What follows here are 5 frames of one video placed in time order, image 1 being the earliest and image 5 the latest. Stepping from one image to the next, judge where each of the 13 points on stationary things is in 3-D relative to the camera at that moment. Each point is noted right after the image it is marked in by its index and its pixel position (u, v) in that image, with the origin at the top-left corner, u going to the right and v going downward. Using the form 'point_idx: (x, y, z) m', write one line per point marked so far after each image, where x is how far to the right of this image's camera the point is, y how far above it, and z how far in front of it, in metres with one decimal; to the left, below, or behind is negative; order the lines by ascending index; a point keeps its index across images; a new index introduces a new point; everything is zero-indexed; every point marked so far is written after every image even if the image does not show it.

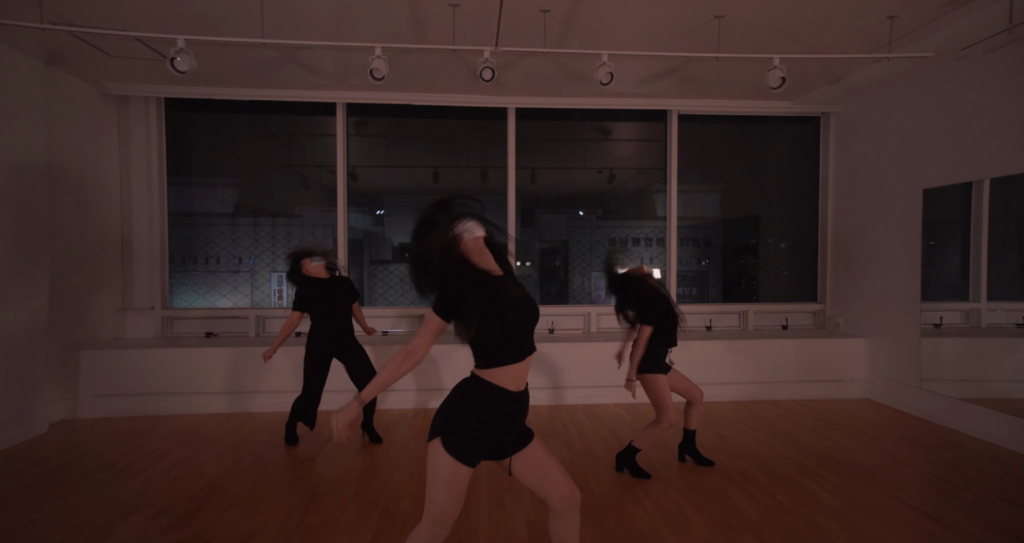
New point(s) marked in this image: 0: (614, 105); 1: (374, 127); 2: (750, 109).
0: (+1.2, +2.0, +4.9) m
1: (-1.6, +1.7, +4.8) m
2: (+2.9, +2.0, +5.0) m
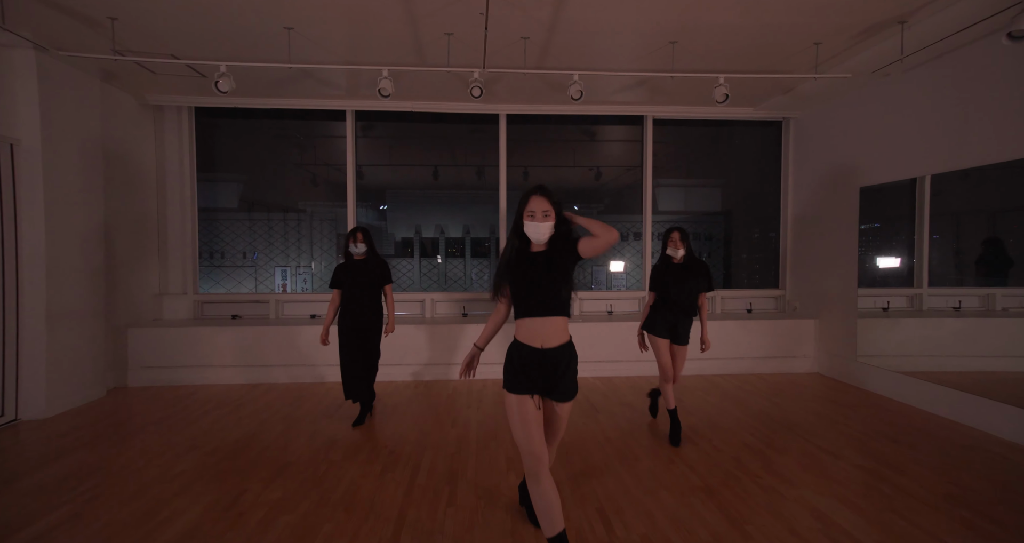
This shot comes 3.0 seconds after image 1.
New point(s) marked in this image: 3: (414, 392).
0: (+1.1, +2.1, +5.4) m
1: (-1.8, +1.9, +5.4) m
2: (+2.8, +2.1, +5.5) m
3: (-1.1, -1.3, +4.4) m
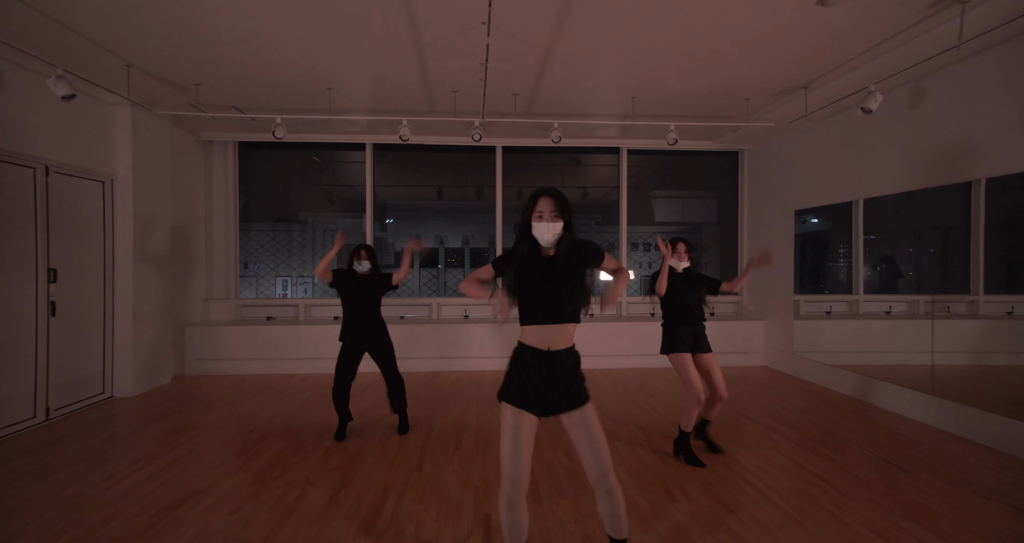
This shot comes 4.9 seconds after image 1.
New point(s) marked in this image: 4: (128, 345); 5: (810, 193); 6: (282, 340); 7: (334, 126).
0: (+1.0, +2.0, +6.4) m
1: (-1.8, +1.7, +6.3) m
2: (+2.7, +2.0, +6.5) m
3: (-1.2, -1.4, +5.3) m
4: (-4.1, -0.8, +4.4) m
5: (+3.9, +1.0, +5.3) m
6: (-3.1, -0.9, +5.5) m
7: (-2.4, +1.9, +5.5) m
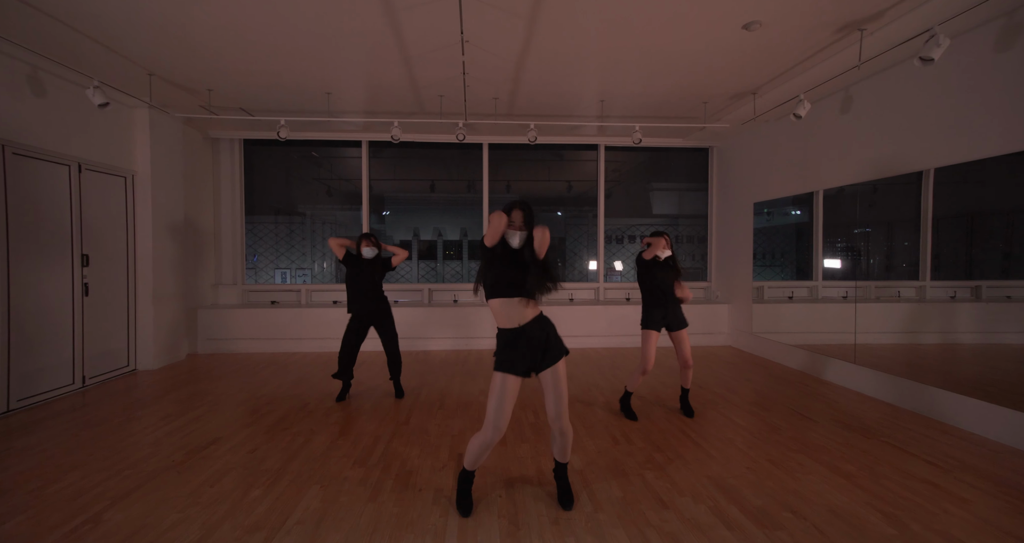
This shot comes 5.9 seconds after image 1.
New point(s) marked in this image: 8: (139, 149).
0: (+0.8, +2.2, +6.9) m
1: (-2.1, +1.9, +6.8) m
2: (+2.5, +2.2, +6.9) m
3: (-1.4, -1.2, +5.8) m
4: (-4.3, -0.6, +4.9) m
5: (+3.6, +1.2, +5.8) m
6: (-3.3, -0.7, +6.0) m
7: (-2.6, +2.1, +5.9) m
8: (-4.4, +1.4, +4.8) m
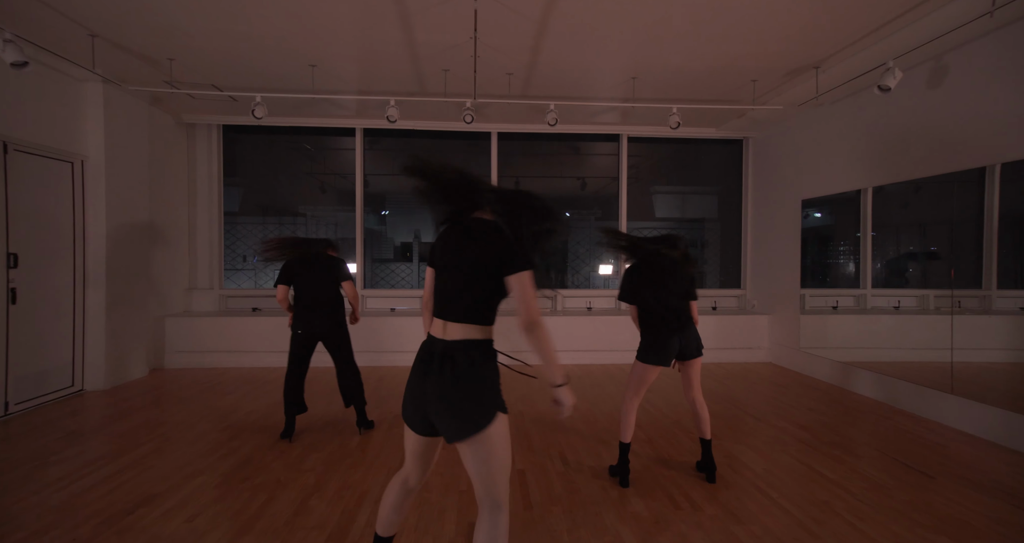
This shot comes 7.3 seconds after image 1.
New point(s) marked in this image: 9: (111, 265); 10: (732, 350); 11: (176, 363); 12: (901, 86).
0: (+1.0, +2.1, +6.1) m
1: (-1.9, +1.9, +6.1) m
2: (+2.6, +2.1, +6.2) m
3: (-1.2, -1.3, +5.1) m
4: (-4.2, -0.6, +4.1) m
5: (+3.8, +1.1, +5.1) m
6: (-3.1, -0.8, +5.2) m
7: (-2.4, +2.1, +5.2) m
8: (-4.2, +1.4, +4.1) m
9: (-4.1, +0.1, +4.2) m
10: (+3.1, -1.1, +5.8) m
11: (-4.2, -1.2, +5.2) m
12: (+3.9, +1.8, +4.1) m
